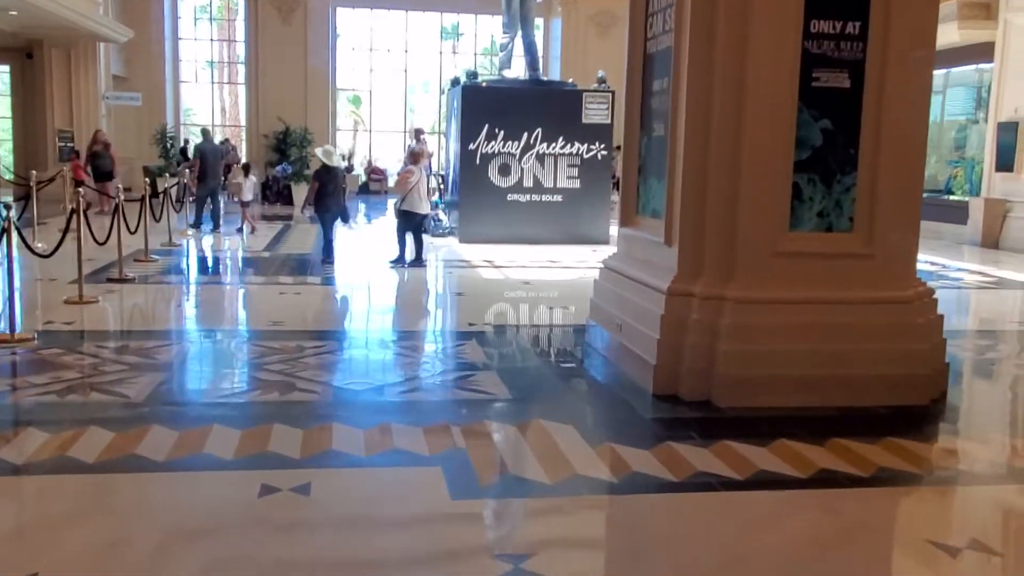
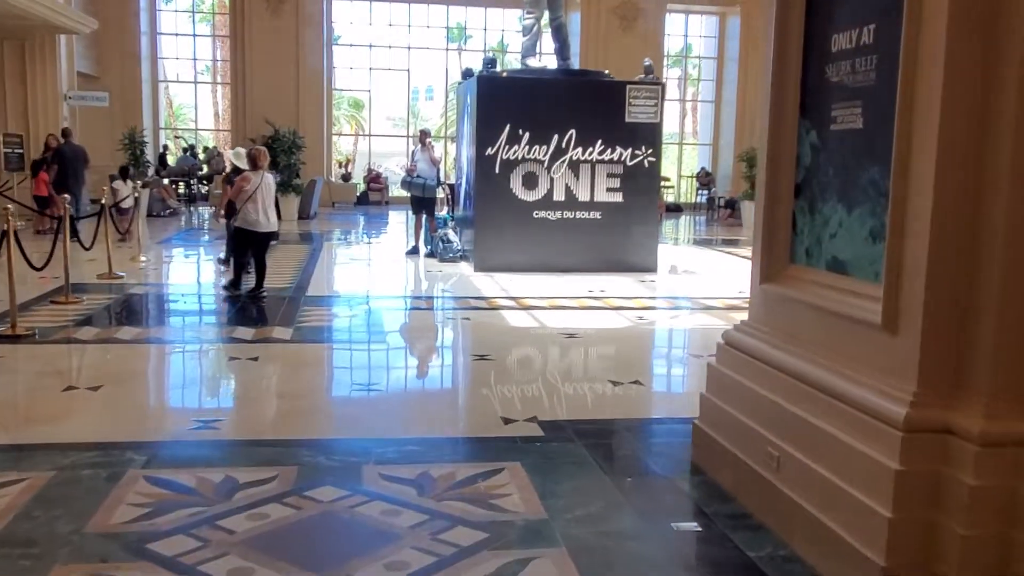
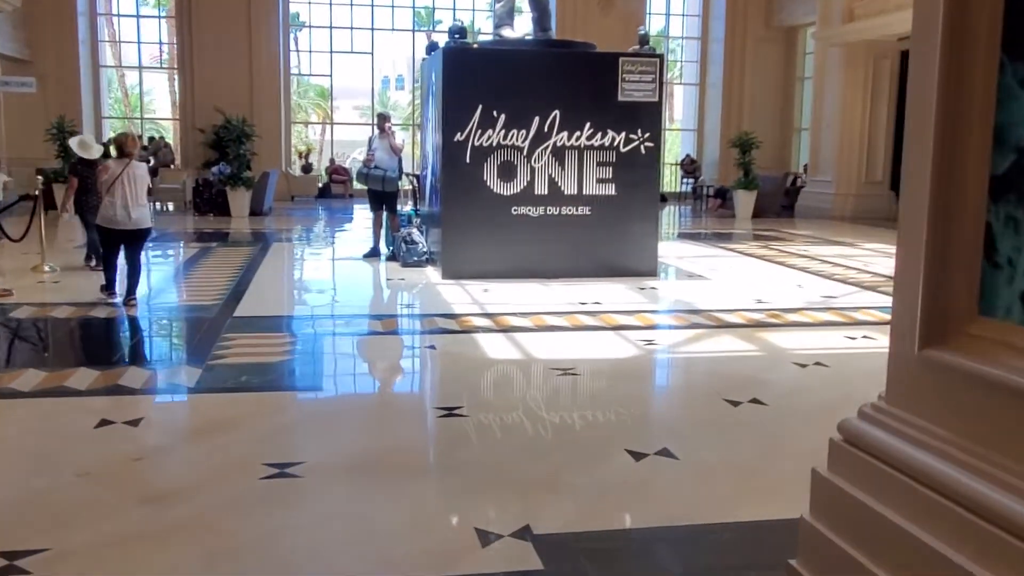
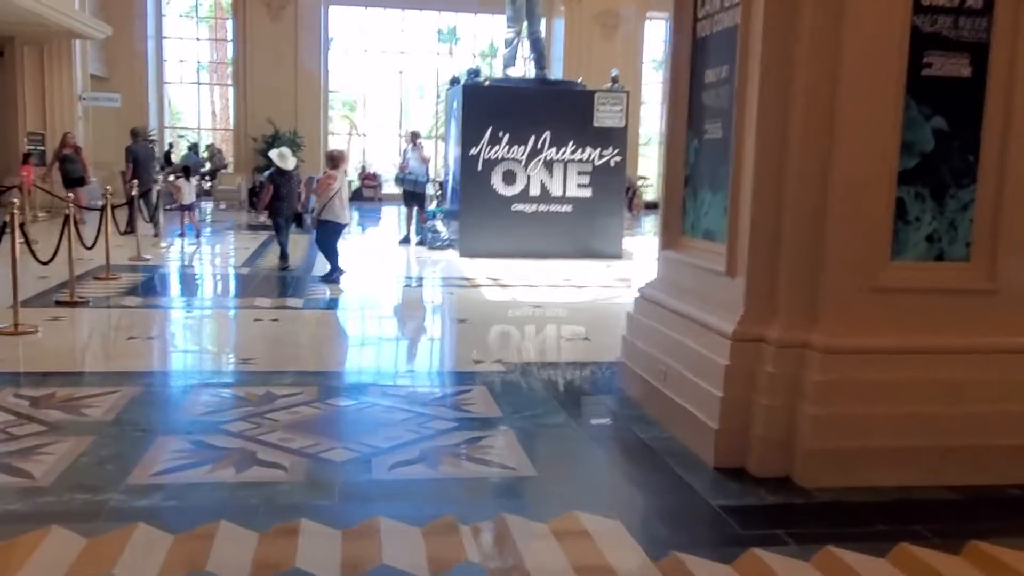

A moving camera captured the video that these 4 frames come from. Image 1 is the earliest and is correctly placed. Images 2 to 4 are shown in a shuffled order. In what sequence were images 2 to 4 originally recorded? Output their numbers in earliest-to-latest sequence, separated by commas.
4, 2, 3
